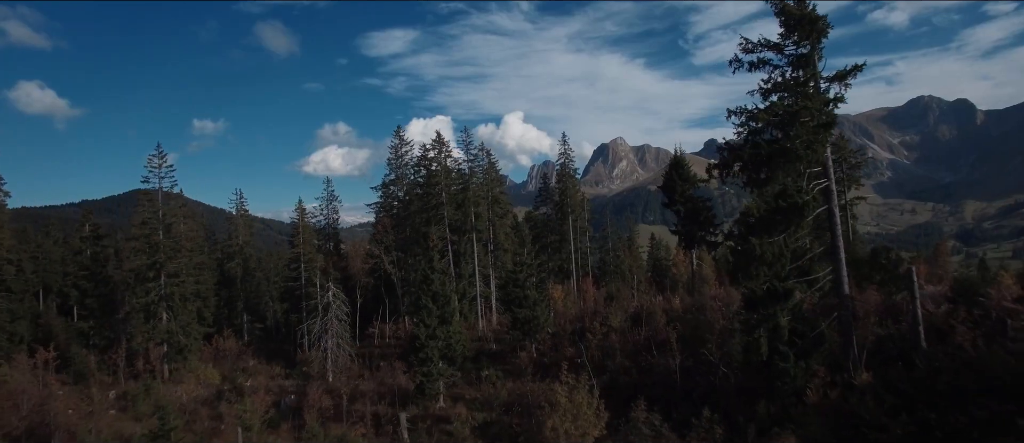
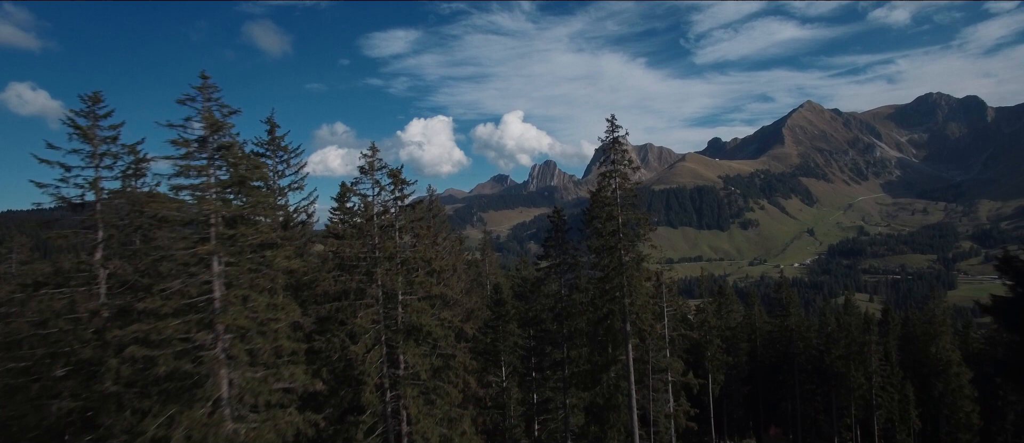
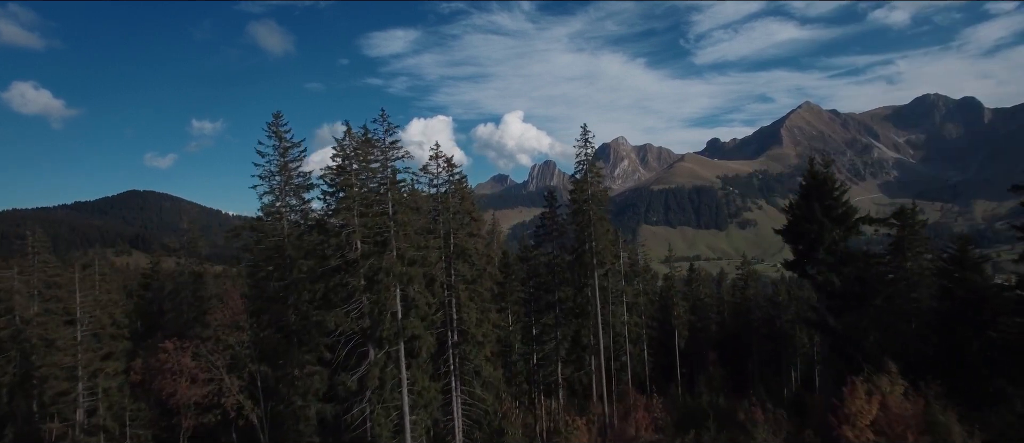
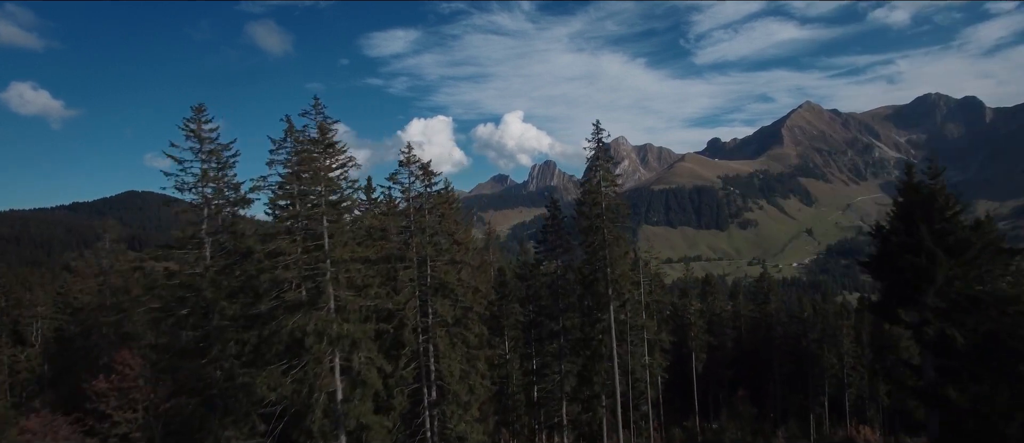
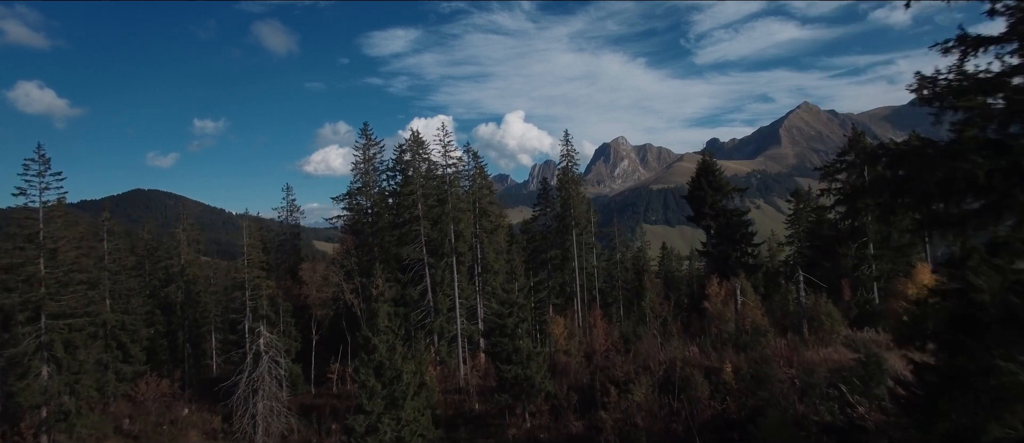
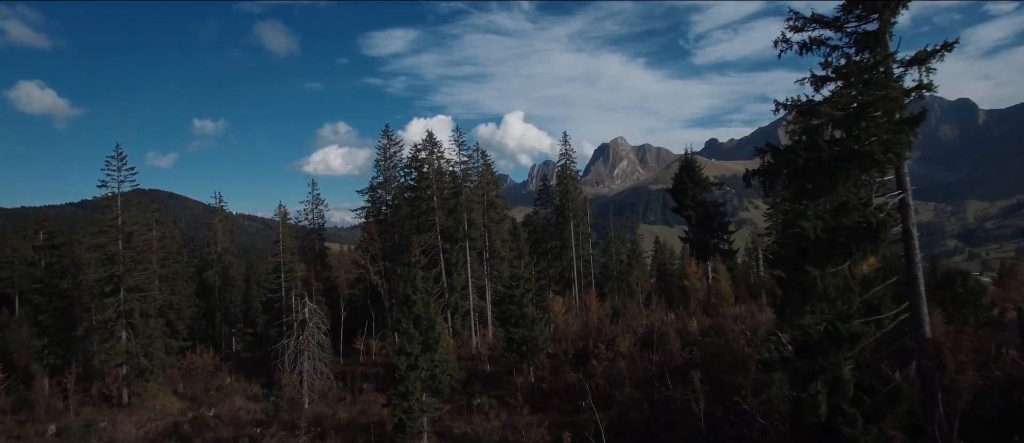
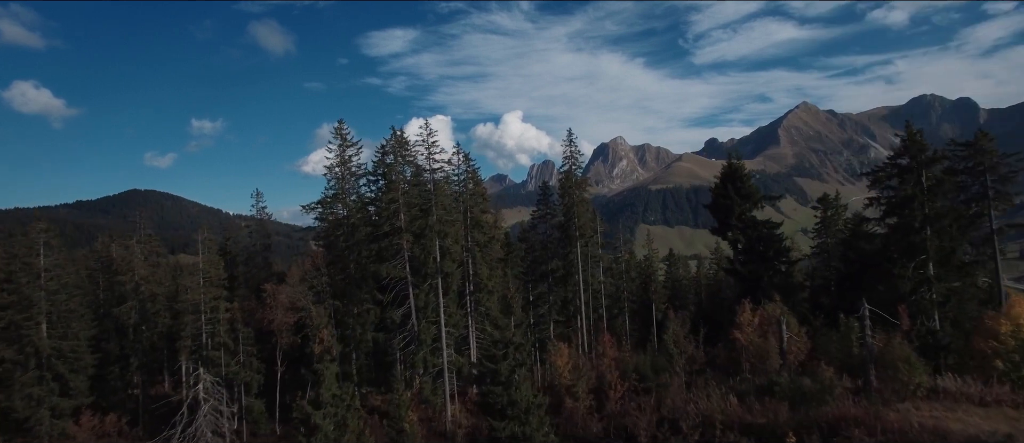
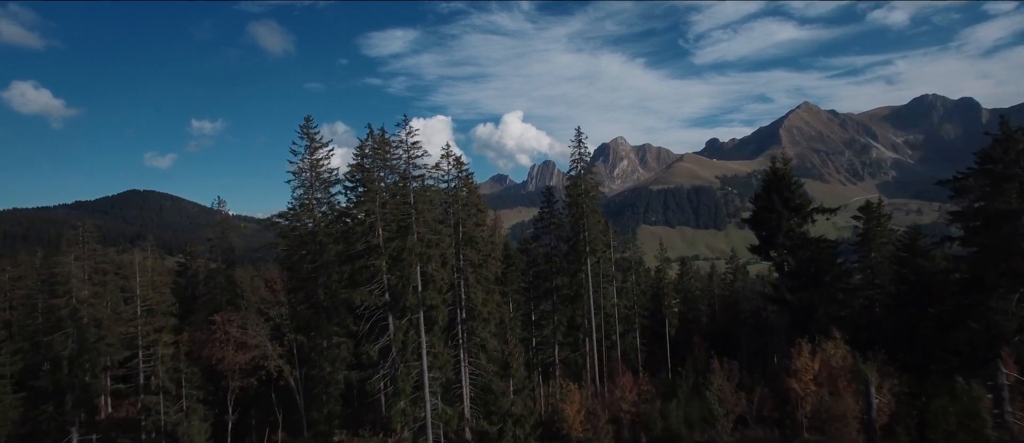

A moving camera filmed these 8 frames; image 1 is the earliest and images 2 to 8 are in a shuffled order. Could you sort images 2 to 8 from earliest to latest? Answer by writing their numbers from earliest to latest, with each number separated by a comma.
6, 5, 7, 8, 3, 4, 2
